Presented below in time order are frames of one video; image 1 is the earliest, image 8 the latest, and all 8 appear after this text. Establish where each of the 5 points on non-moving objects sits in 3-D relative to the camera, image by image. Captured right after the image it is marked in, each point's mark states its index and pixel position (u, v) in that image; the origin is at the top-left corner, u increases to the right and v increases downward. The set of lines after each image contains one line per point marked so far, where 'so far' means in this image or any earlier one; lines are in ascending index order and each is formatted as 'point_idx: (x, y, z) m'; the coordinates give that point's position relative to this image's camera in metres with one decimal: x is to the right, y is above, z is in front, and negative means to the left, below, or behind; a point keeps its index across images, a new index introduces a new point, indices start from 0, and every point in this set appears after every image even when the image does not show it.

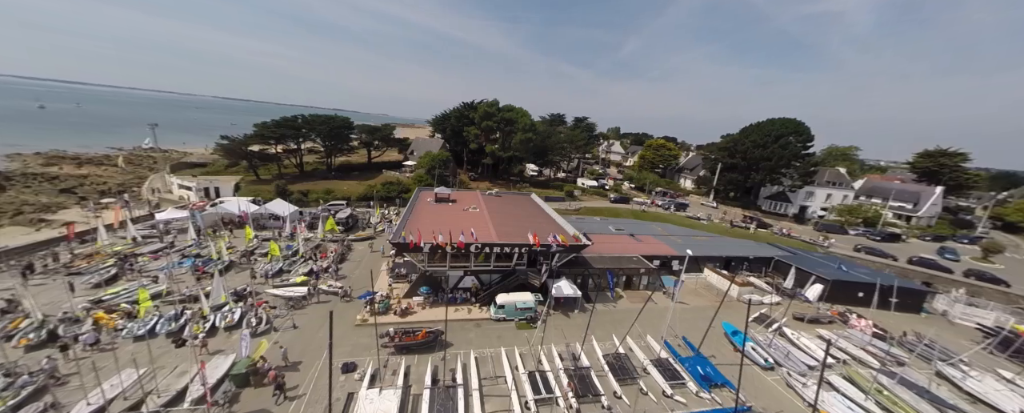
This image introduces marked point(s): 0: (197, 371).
0: (-15.5, -8.1, +14.8) m
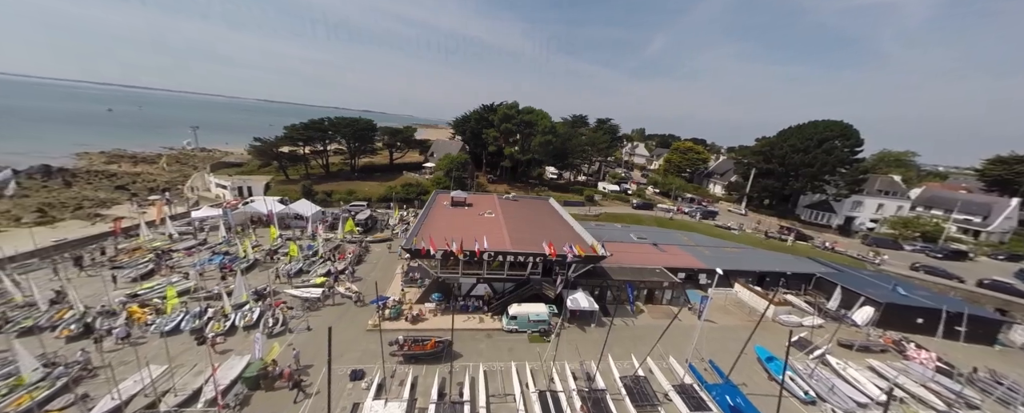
0: (-15.1, -8.3, +15.1) m
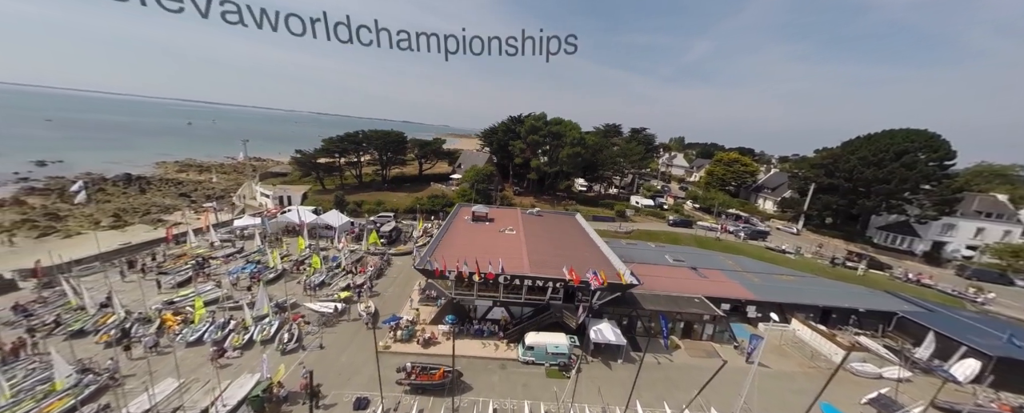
0: (-14.6, -9.2, +15.0) m
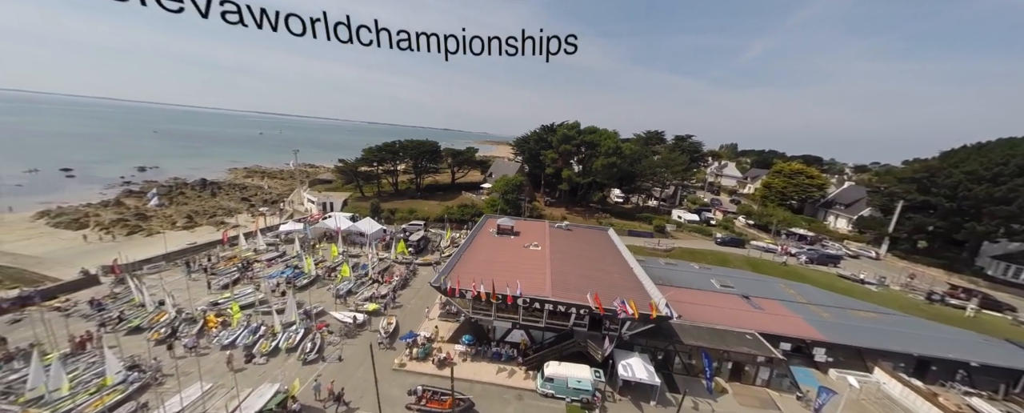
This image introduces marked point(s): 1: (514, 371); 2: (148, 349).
0: (-13.9, -10.0, +15.3) m
1: (+0.2, -11.2, +19.9) m
2: (-23.4, -9.2, +18.8) m
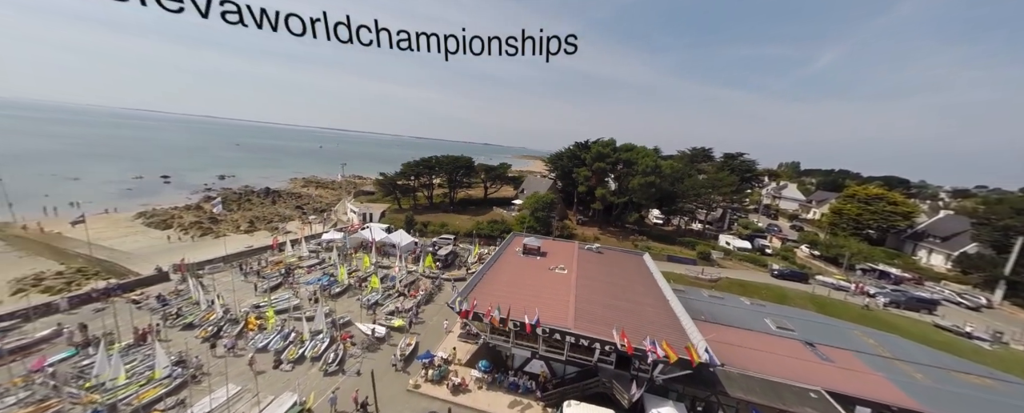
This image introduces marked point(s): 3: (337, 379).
0: (-13.3, -10.7, +15.8) m
1: (+1.2, -12.6, +18.6) m
2: (-22.2, -9.8, +20.5) m
3: (-11.3, -11.2, +19.0) m
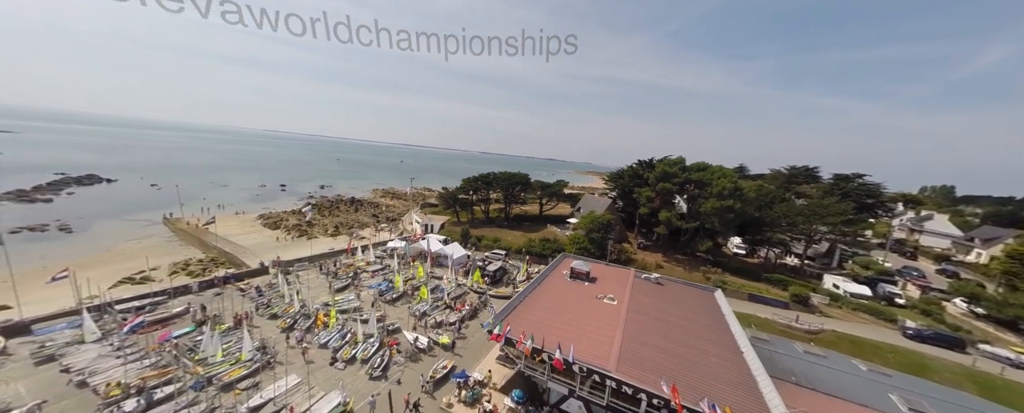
0: (-11.6, -11.4, +17.3) m
1: (+3.0, -14.1, +16.8) m
2: (-19.3, -10.4, +23.8) m
3: (-9.1, -12.1, +20.0) m
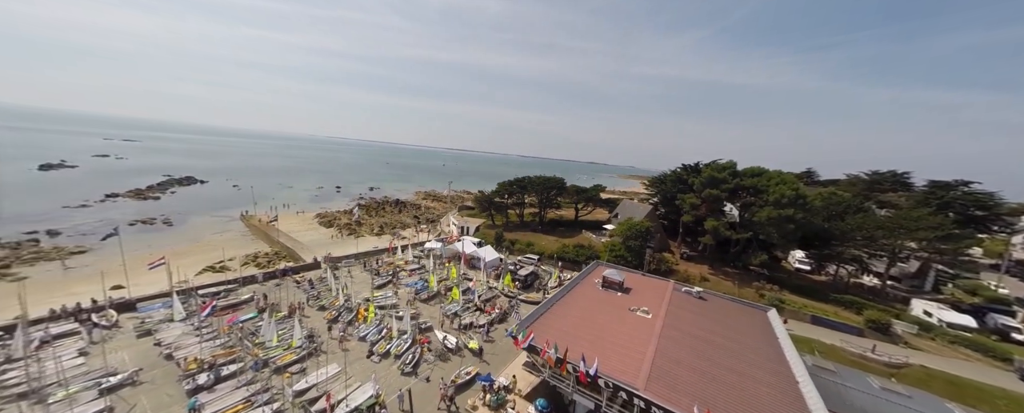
0: (-10.2, -11.6, +18.6) m
1: (+4.2, -14.5, +16.2) m
2: (-17.0, -10.5, +26.0) m
3: (-7.4, -12.4, +20.9) m
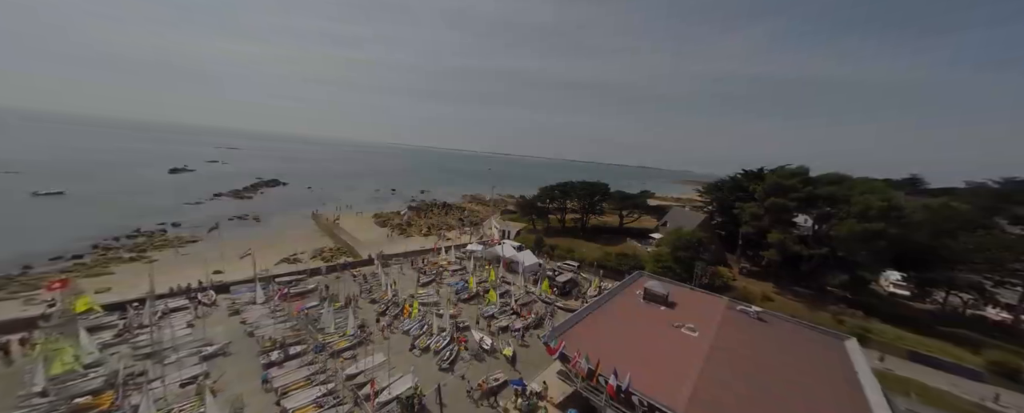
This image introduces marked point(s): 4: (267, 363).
0: (-8.1, -11.8, +20.0) m
1: (+5.7, -14.9, +15.5) m
2: (-13.7, -10.7, +28.4) m
3: (-5.0, -12.7, +21.9) m
4: (-15.7, -10.0, +18.8) m
